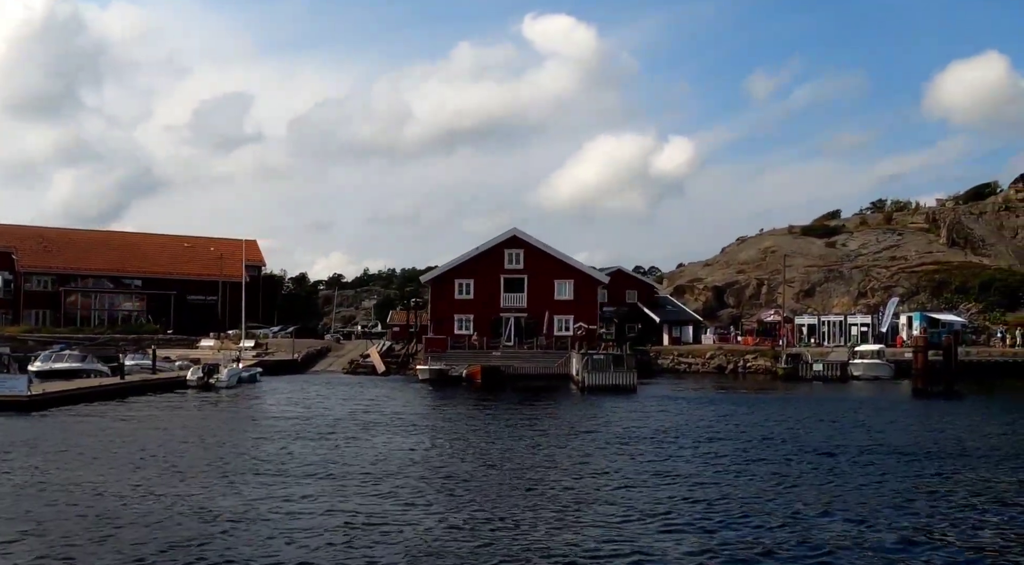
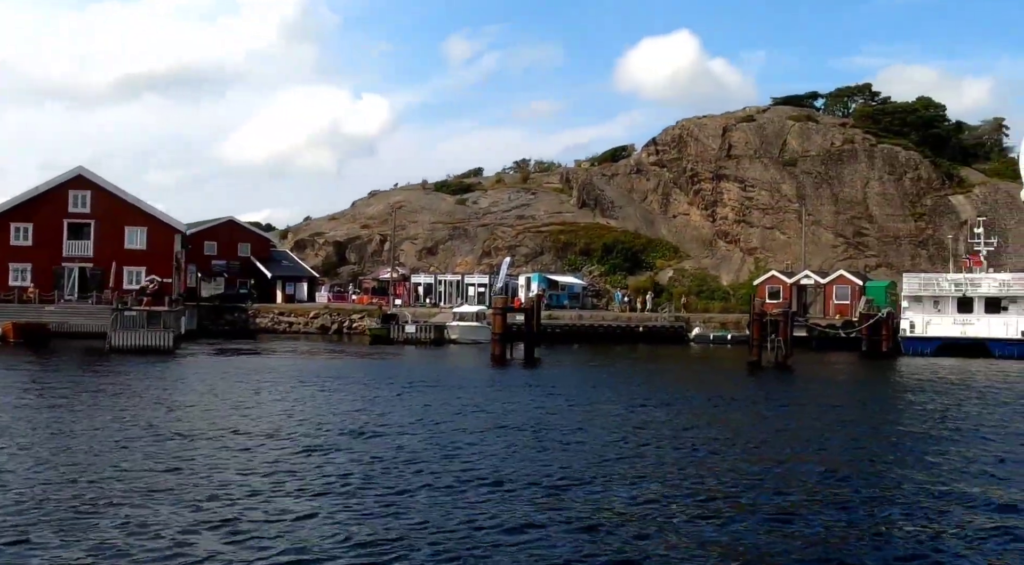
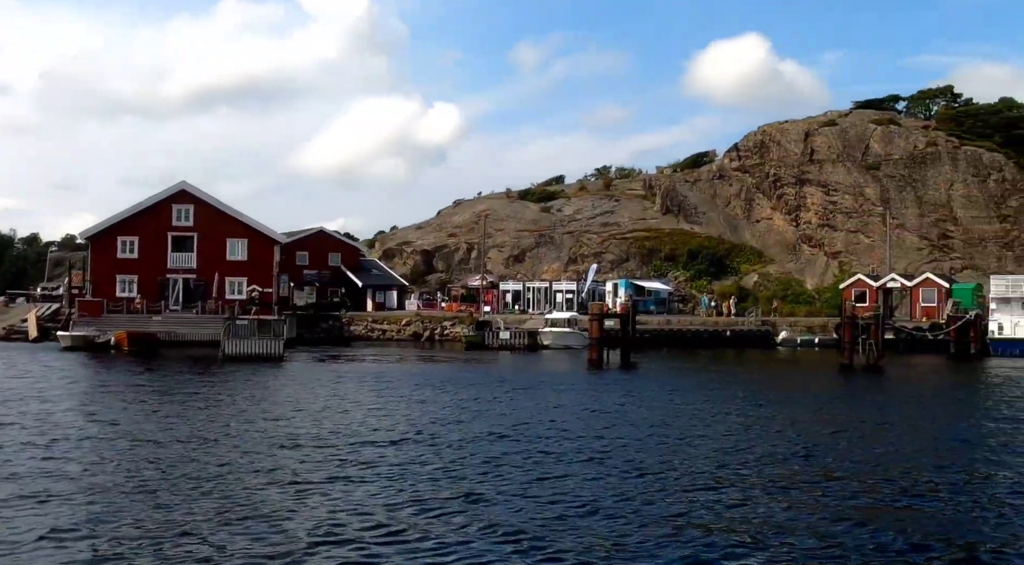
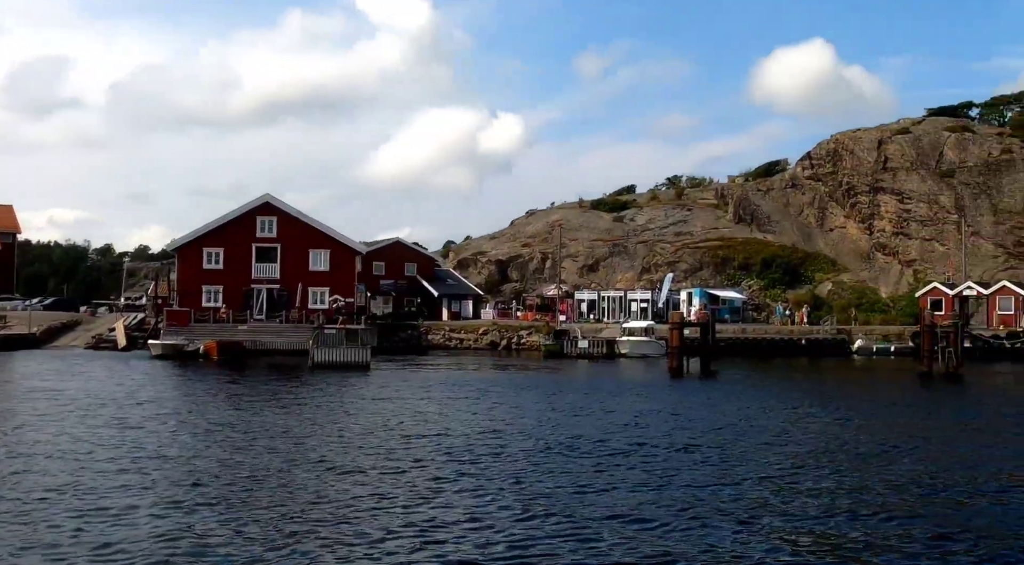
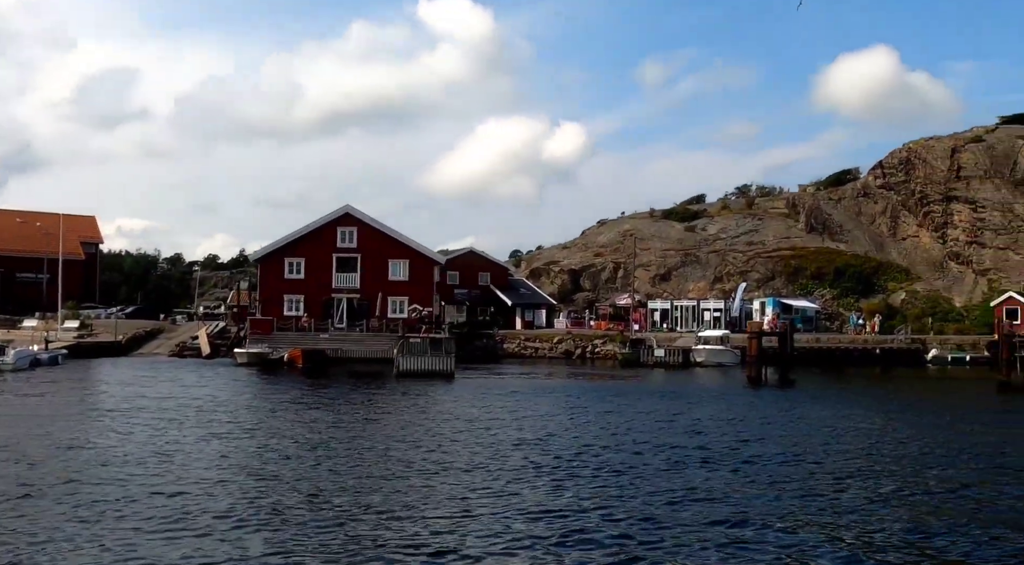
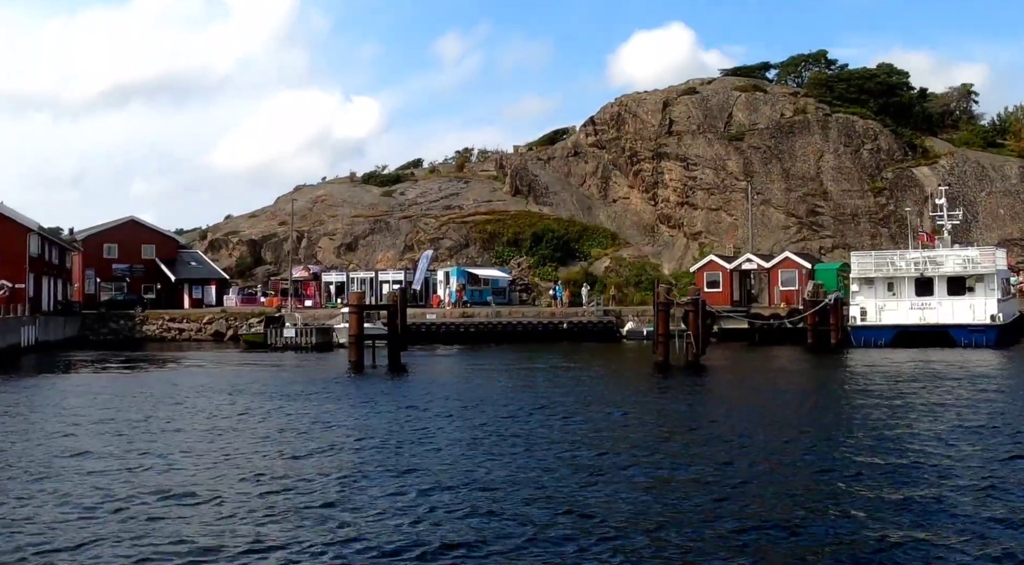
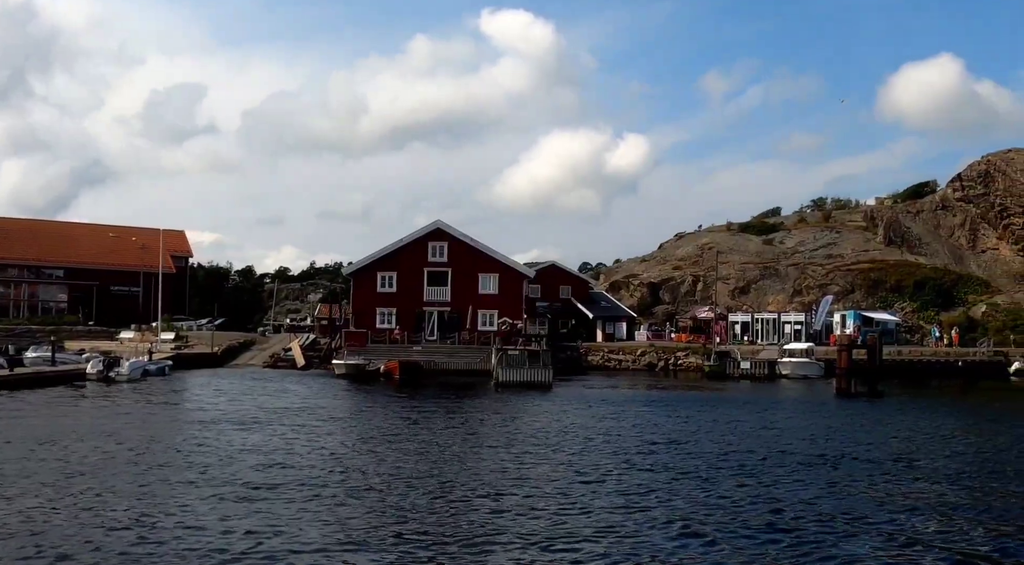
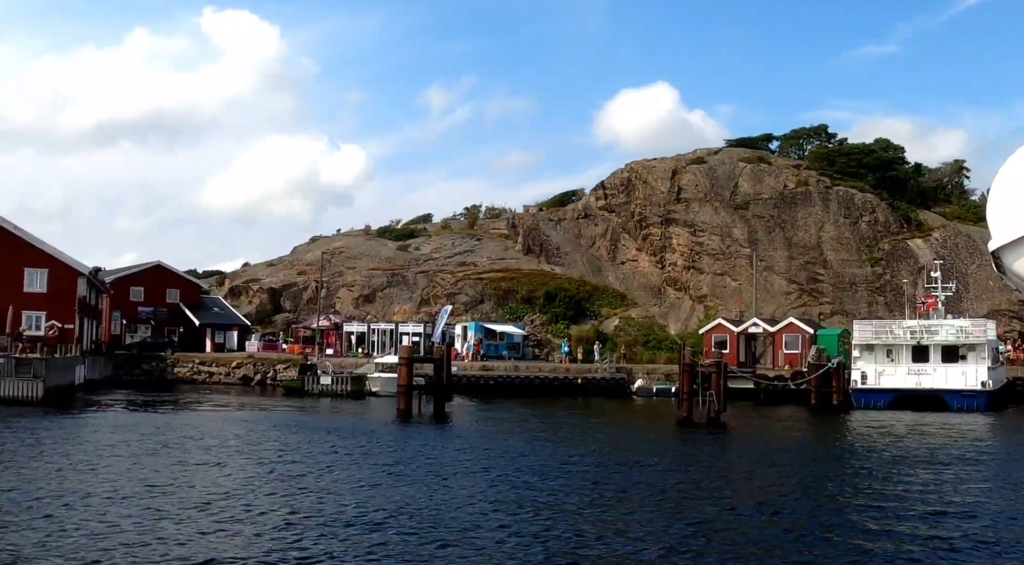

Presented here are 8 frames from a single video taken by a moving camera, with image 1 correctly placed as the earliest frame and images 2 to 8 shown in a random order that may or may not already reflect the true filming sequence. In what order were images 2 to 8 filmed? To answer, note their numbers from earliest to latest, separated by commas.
7, 5, 4, 3, 2, 8, 6
